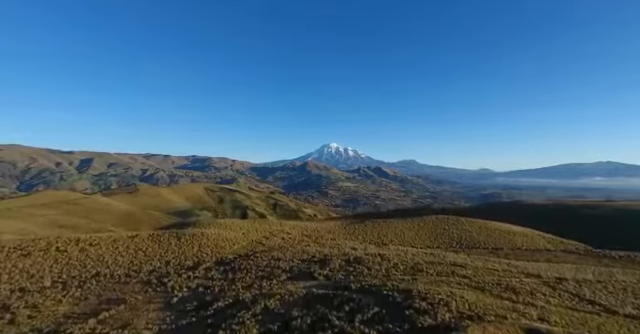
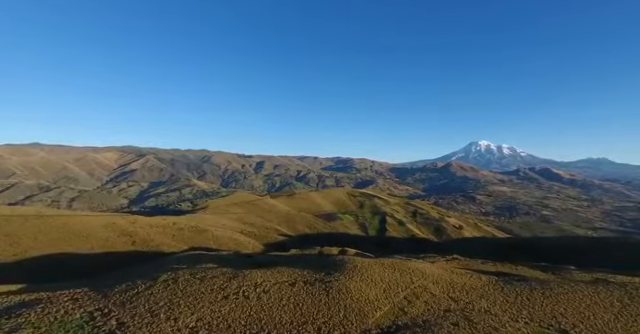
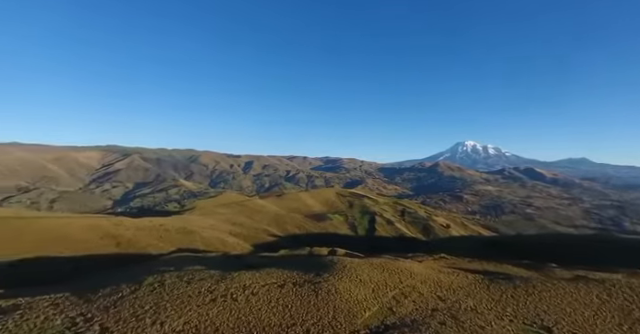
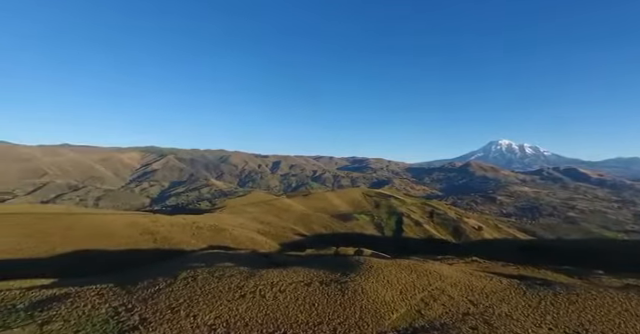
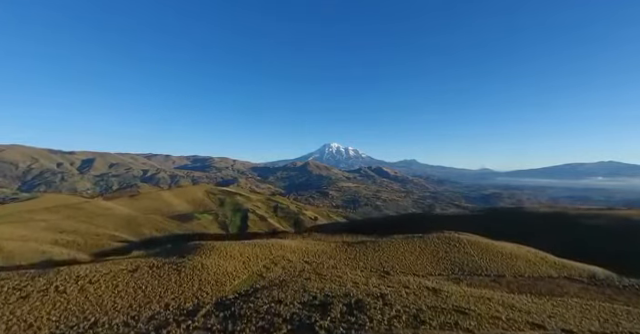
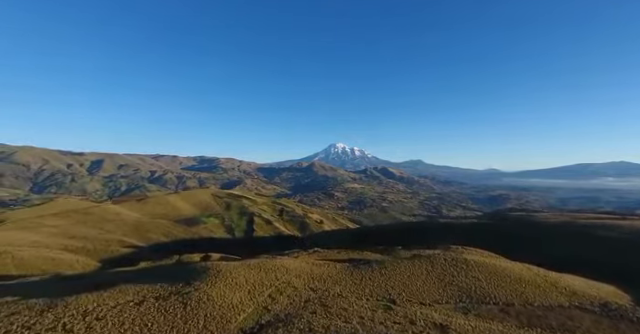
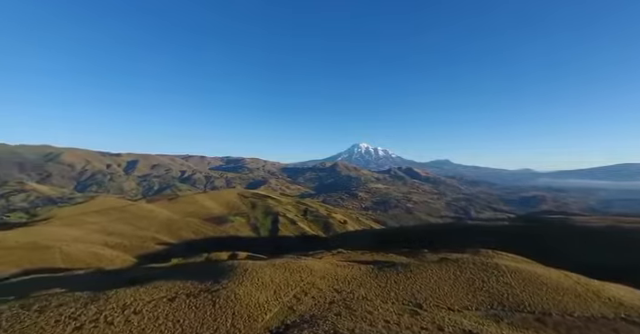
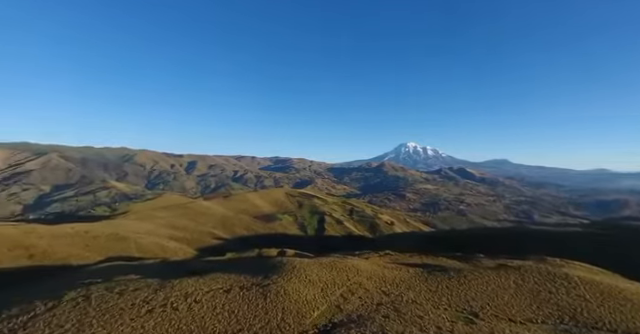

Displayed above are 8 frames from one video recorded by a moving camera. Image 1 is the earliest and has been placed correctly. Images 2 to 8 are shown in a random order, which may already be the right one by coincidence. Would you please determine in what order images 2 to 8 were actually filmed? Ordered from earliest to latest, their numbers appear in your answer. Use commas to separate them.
5, 6, 7, 8, 3, 4, 2
